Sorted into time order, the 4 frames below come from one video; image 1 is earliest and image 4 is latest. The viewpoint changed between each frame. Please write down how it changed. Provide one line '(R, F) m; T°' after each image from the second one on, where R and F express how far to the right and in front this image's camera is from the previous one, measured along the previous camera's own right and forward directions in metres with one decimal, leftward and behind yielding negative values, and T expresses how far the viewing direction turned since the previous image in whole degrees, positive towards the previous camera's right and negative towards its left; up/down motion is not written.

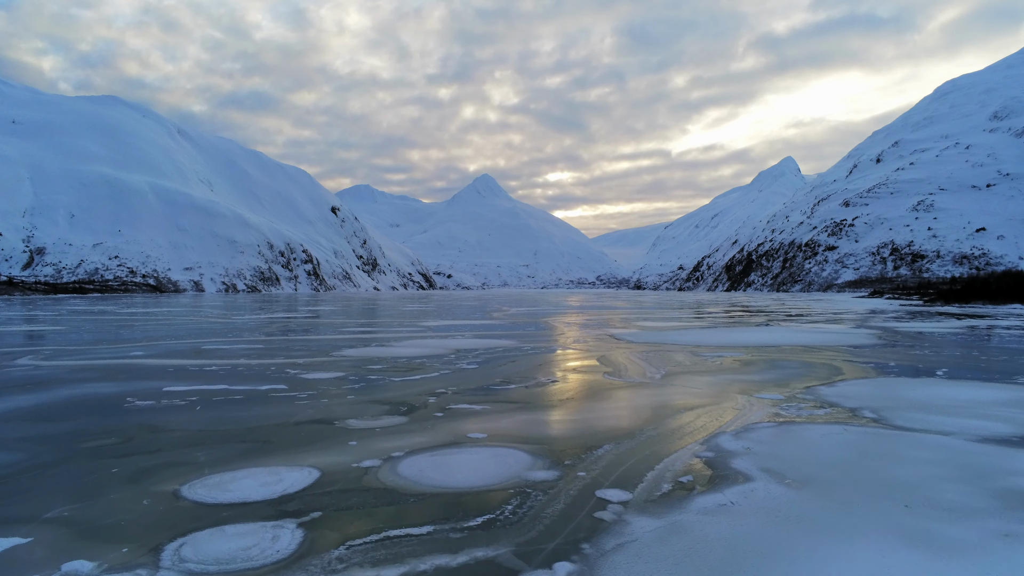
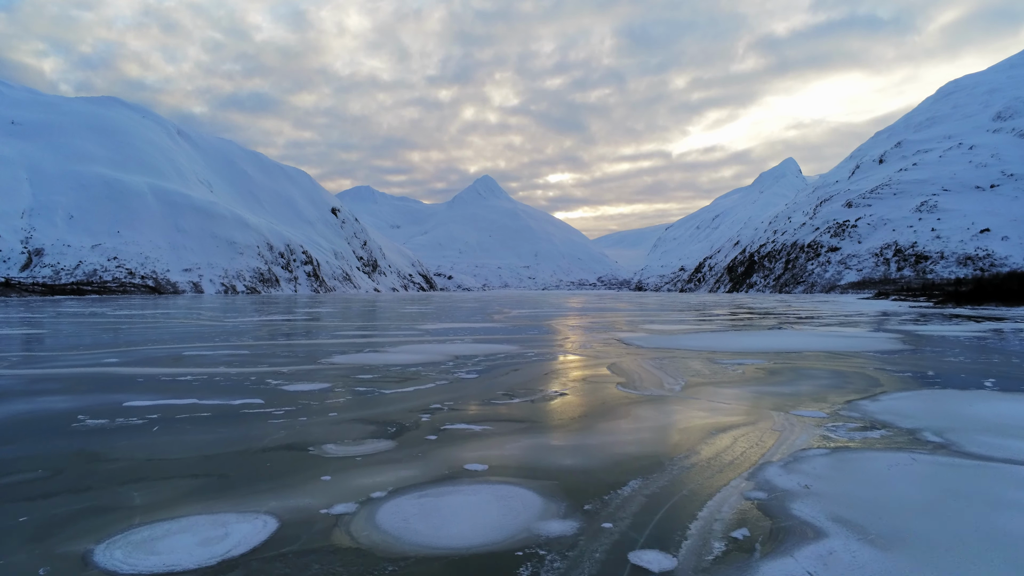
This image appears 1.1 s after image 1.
(0.0, +0.9) m; 0°
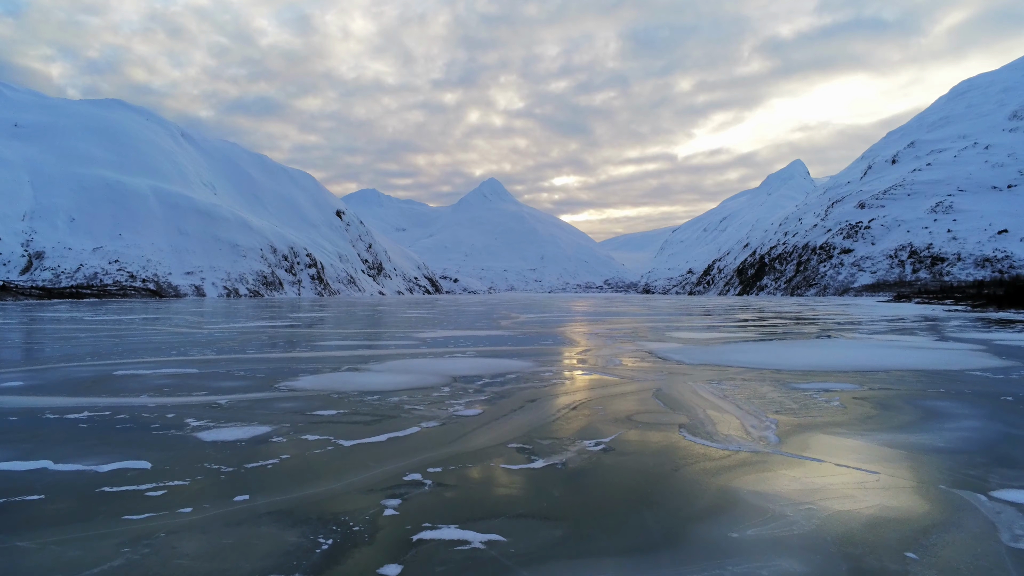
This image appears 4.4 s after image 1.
(-0.1, +2.7) m; -1°
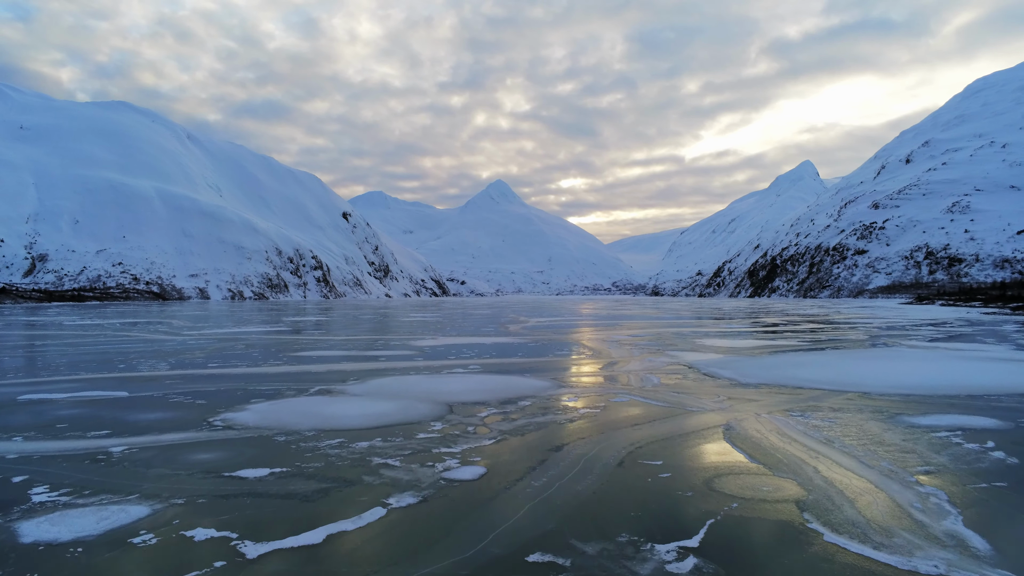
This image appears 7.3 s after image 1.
(-0.1, +2.3) m; -1°
